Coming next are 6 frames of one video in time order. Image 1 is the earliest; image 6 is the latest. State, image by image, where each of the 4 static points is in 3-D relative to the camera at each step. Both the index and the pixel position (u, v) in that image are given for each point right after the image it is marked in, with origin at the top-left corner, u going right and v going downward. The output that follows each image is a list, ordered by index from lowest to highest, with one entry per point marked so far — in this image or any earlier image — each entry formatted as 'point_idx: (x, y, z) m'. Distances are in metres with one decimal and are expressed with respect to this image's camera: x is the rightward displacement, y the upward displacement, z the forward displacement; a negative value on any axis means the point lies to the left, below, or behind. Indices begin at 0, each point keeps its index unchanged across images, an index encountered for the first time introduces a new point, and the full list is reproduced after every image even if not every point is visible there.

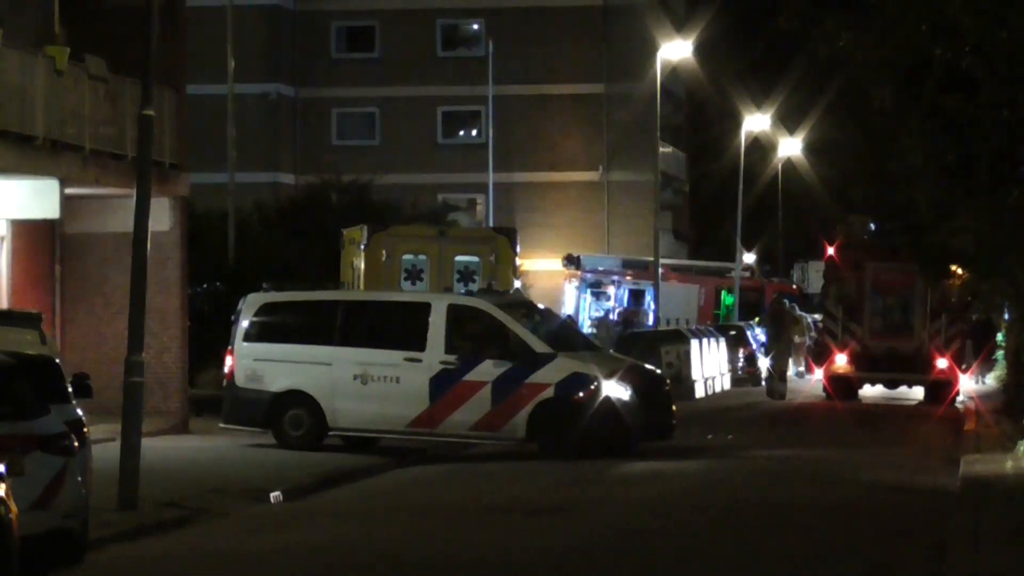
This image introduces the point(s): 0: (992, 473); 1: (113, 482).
0: (+5.1, -2.1, +16.0) m
1: (-4.1, -2.1, +15.2) m
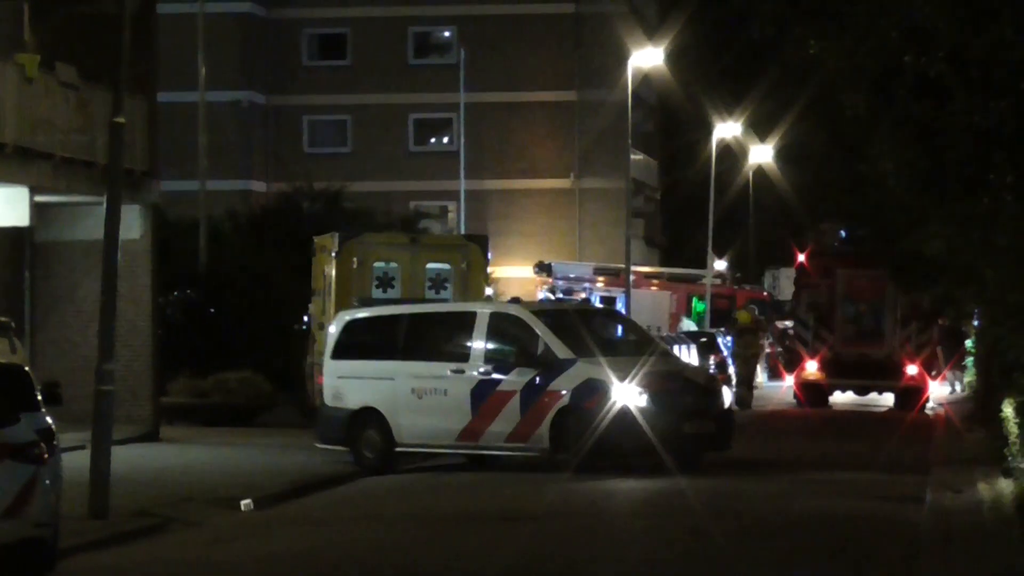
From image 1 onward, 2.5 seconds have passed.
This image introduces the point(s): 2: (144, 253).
0: (+4.8, -2.2, +16.0) m
1: (-4.4, -2.2, +15.1) m
2: (-4.9, +0.5, +19.9) m
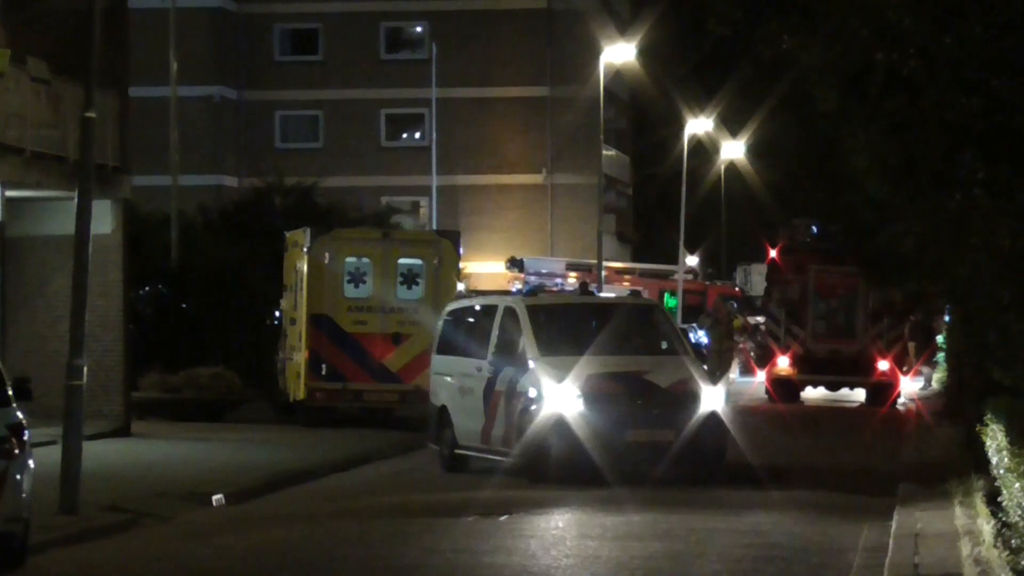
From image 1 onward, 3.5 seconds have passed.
0: (+4.5, -2.1, +16.0) m
1: (-4.7, -2.1, +15.1) m
2: (-5.2, +0.5, +19.8) m
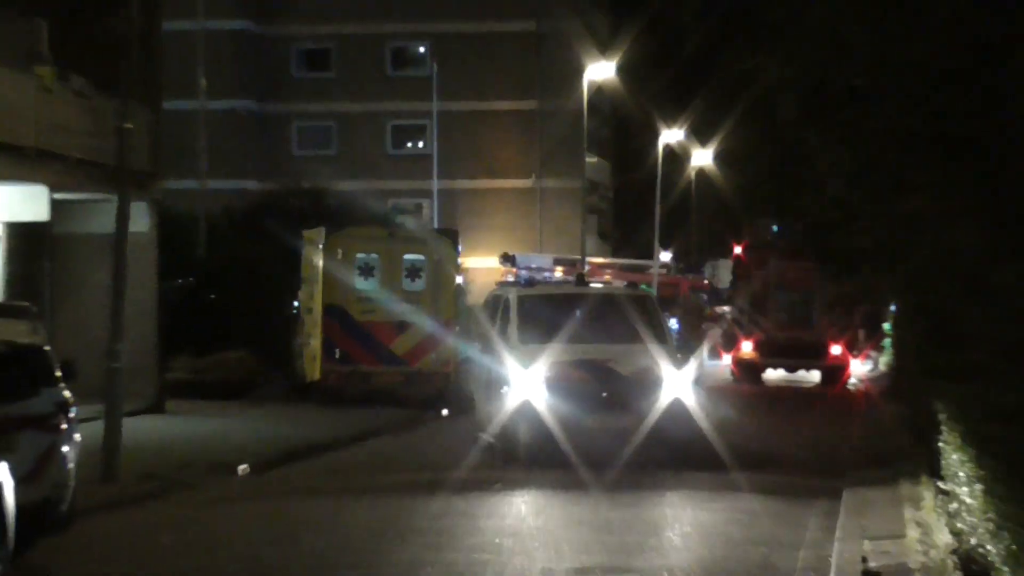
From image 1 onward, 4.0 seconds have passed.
0: (+4.4, -2.0, +17.9) m
1: (-4.8, -2.0, +16.9) m
2: (-5.3, +0.7, +21.6) m
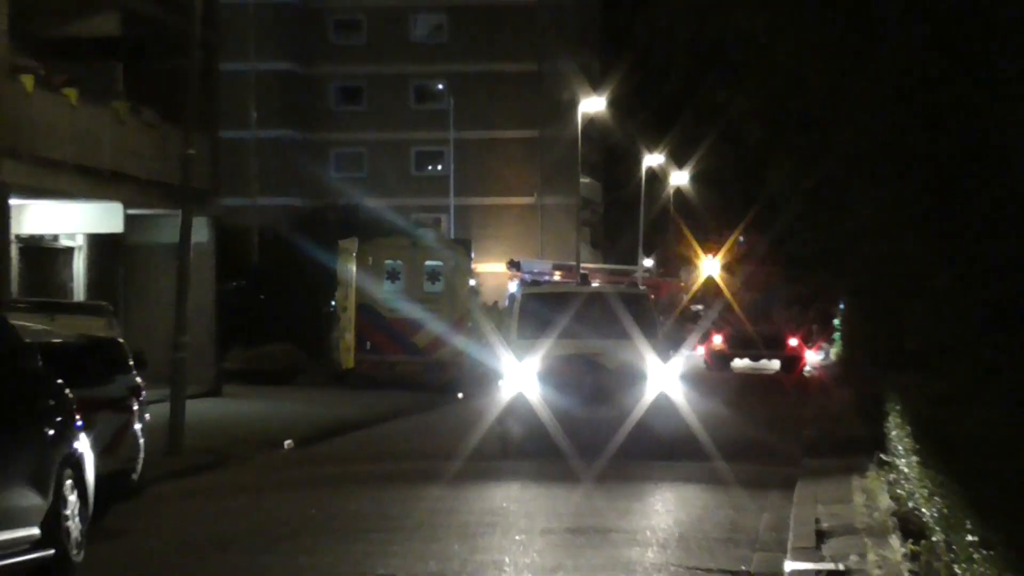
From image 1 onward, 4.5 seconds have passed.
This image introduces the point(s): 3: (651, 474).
0: (+4.5, -2.0, +20.8) m
1: (-4.7, -2.0, +19.9) m
2: (-5.2, +0.6, +24.7) m
3: (+1.7, -2.1, +18.1) m
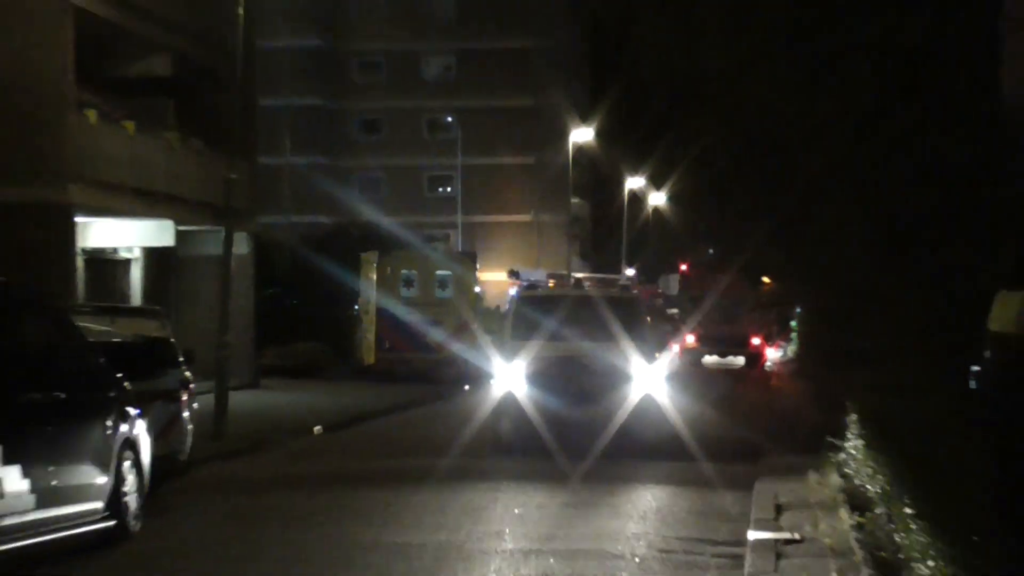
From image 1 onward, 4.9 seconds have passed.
0: (+4.5, -2.1, +23.8) m
1: (-4.7, -2.1, +23.0) m
2: (-5.2, +0.5, +27.7) m
3: (+1.7, -2.2, +21.1) m
